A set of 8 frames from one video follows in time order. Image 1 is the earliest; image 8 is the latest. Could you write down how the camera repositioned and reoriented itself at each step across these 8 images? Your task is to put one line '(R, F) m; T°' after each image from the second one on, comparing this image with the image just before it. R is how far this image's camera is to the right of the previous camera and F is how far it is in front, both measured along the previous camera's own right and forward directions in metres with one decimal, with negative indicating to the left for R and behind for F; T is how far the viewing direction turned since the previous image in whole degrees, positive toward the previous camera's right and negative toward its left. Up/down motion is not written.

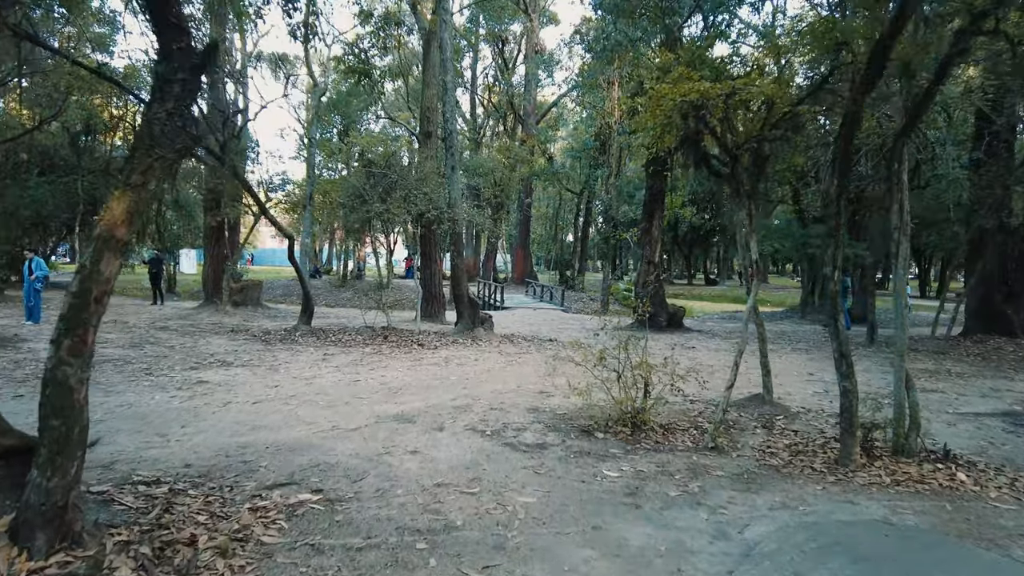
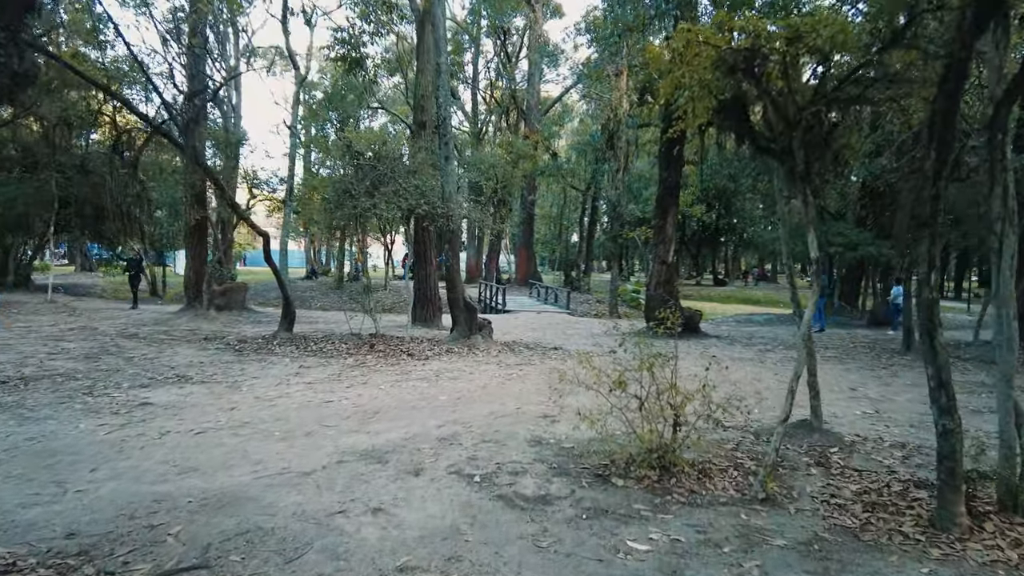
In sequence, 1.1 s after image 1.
(+0.1, +1.1) m; 0°
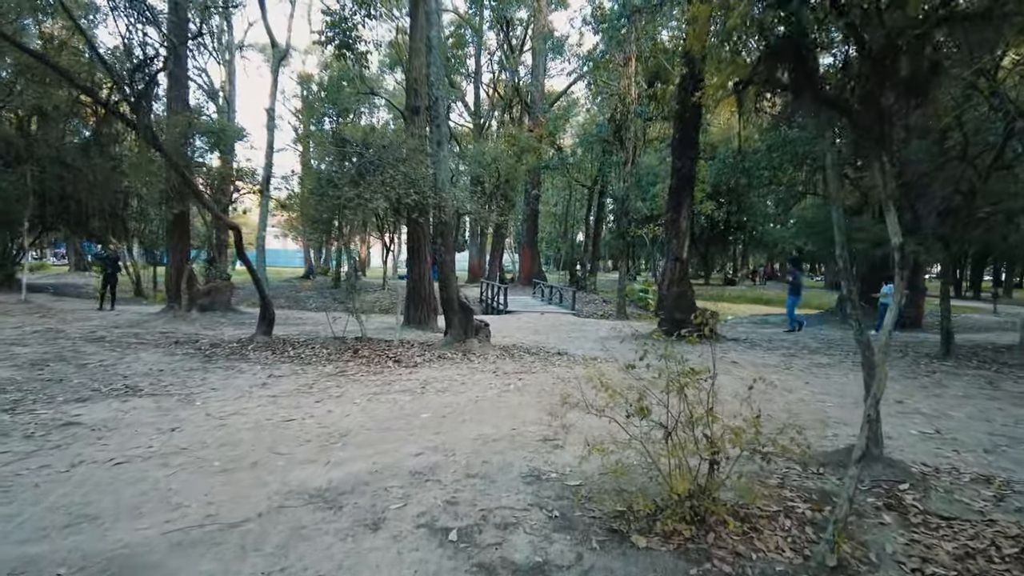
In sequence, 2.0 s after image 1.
(+0.1, +1.0) m; 0°
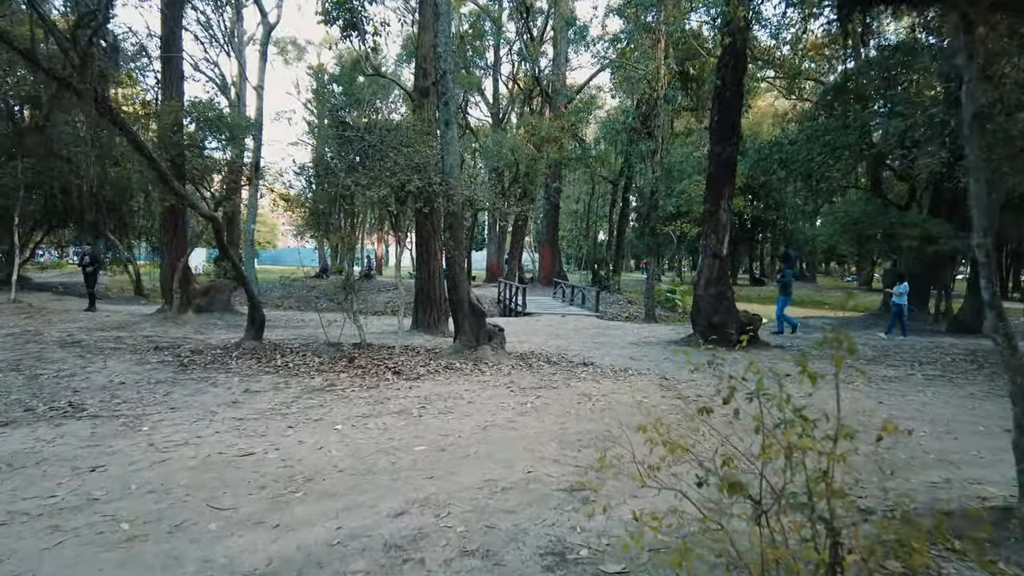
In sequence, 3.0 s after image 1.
(0.0, +1.2) m; -2°
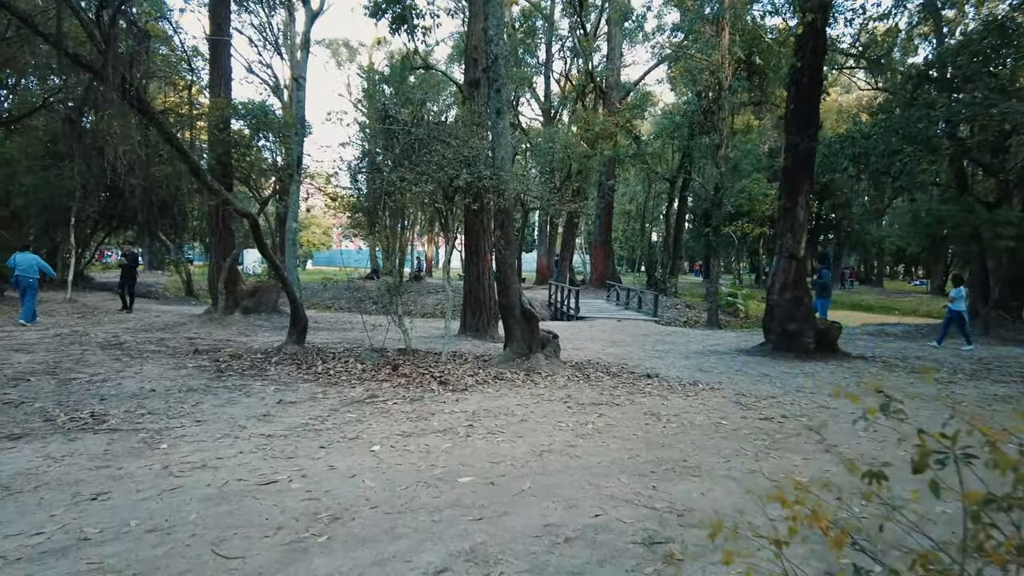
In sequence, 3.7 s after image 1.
(-0.1, +0.7) m; -4°
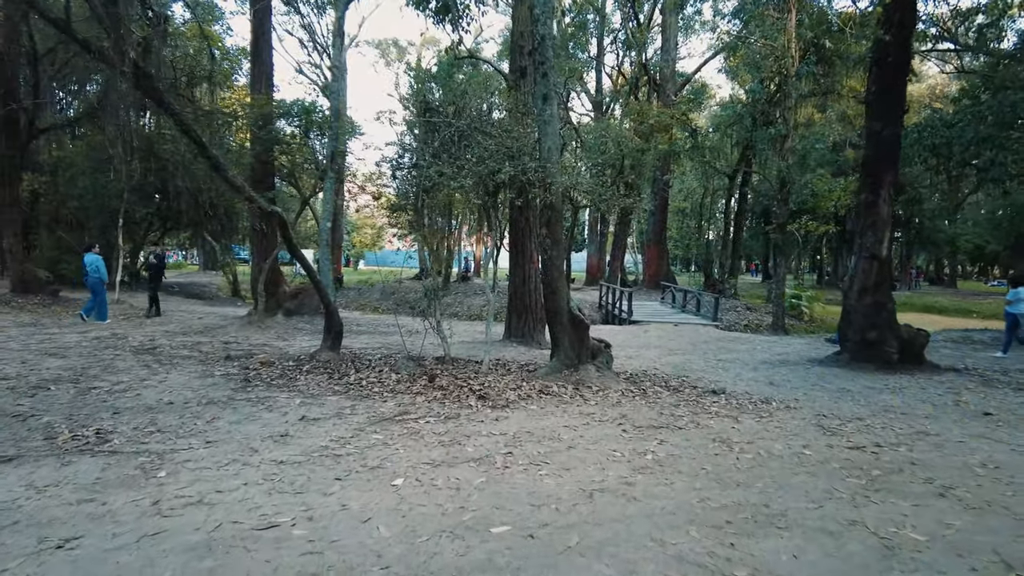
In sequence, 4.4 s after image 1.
(0.0, +0.7) m; -4°
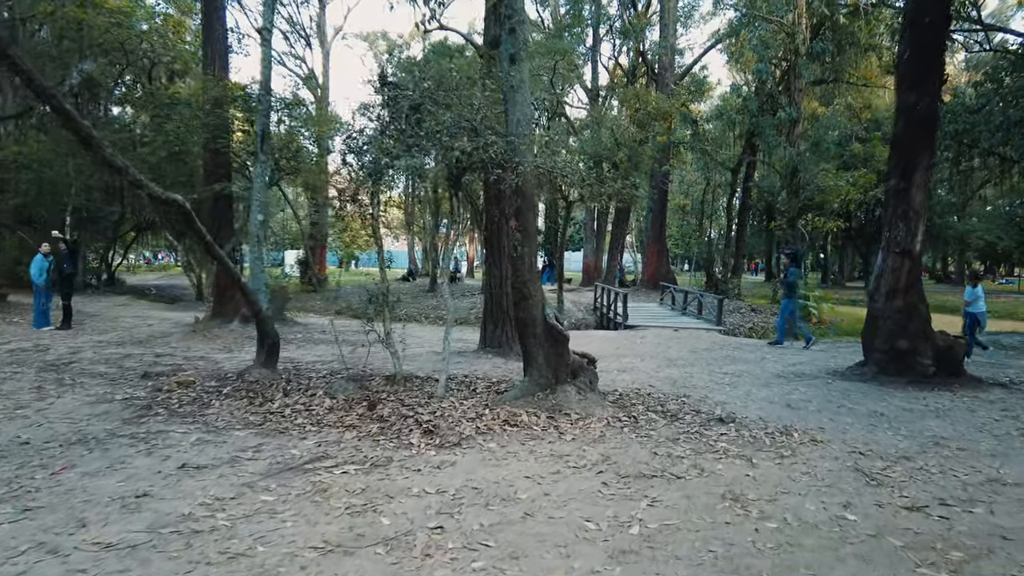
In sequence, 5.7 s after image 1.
(+0.3, +1.3) m; 0°
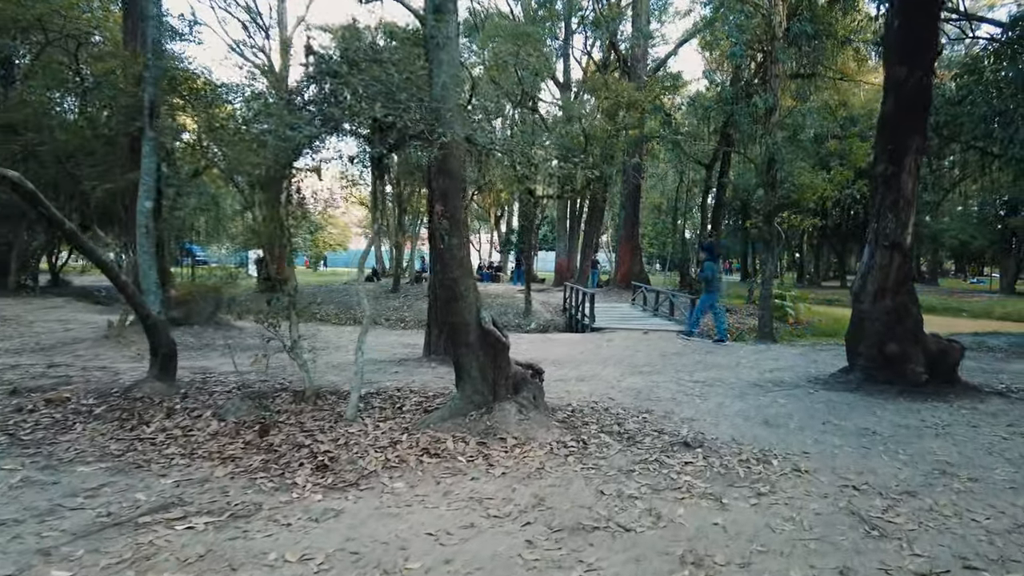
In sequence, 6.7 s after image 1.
(+0.4, +0.9) m; +2°
